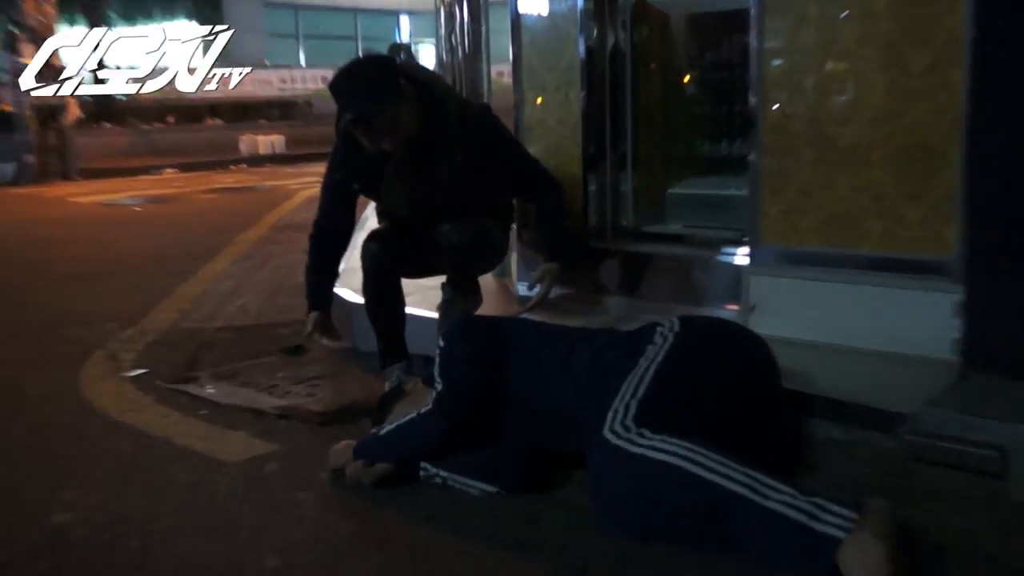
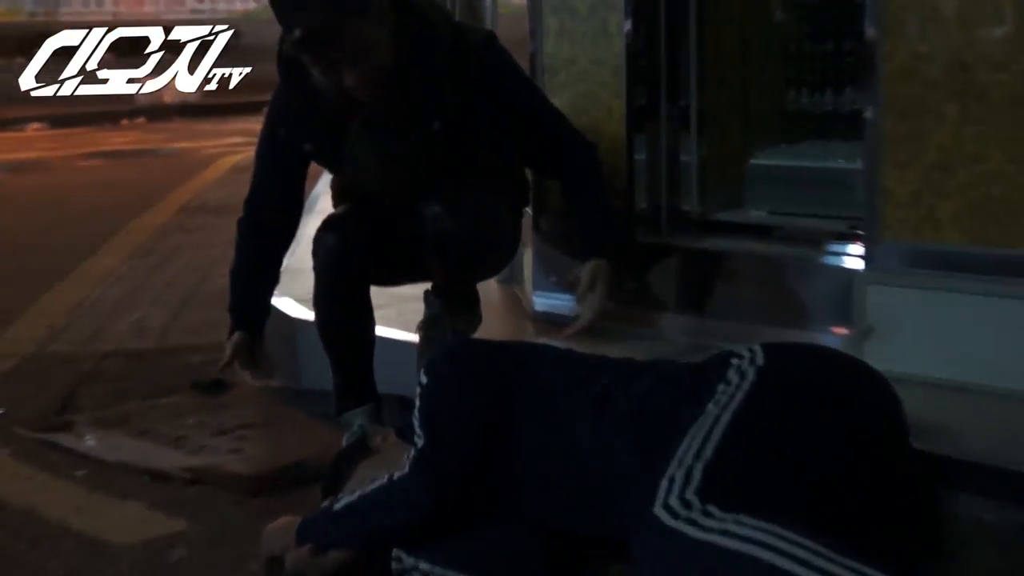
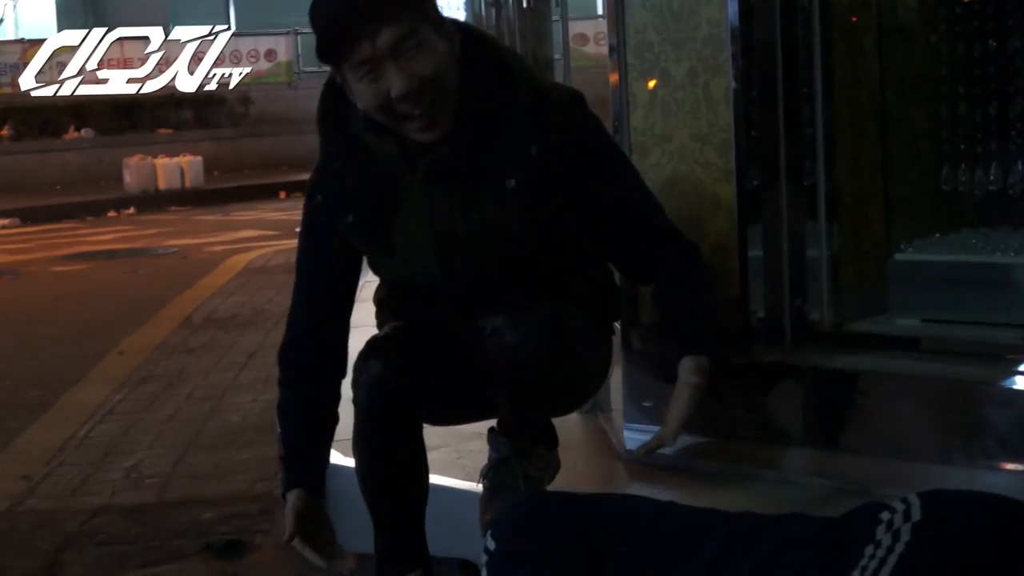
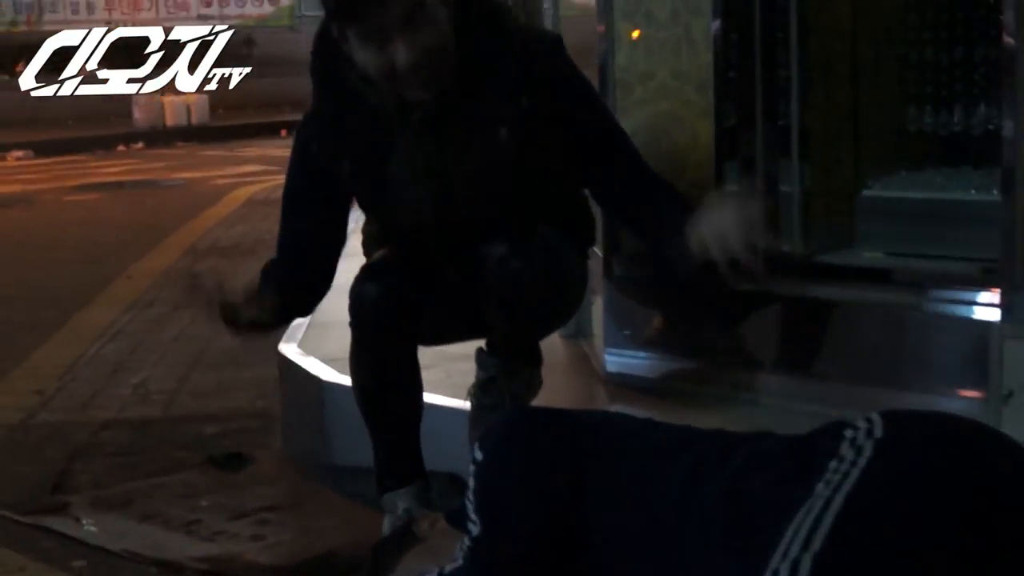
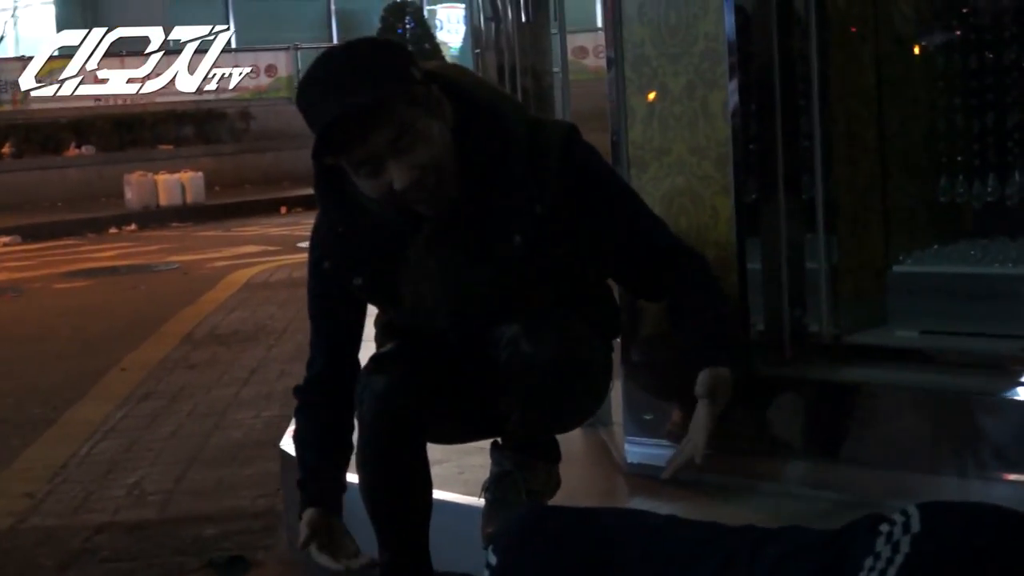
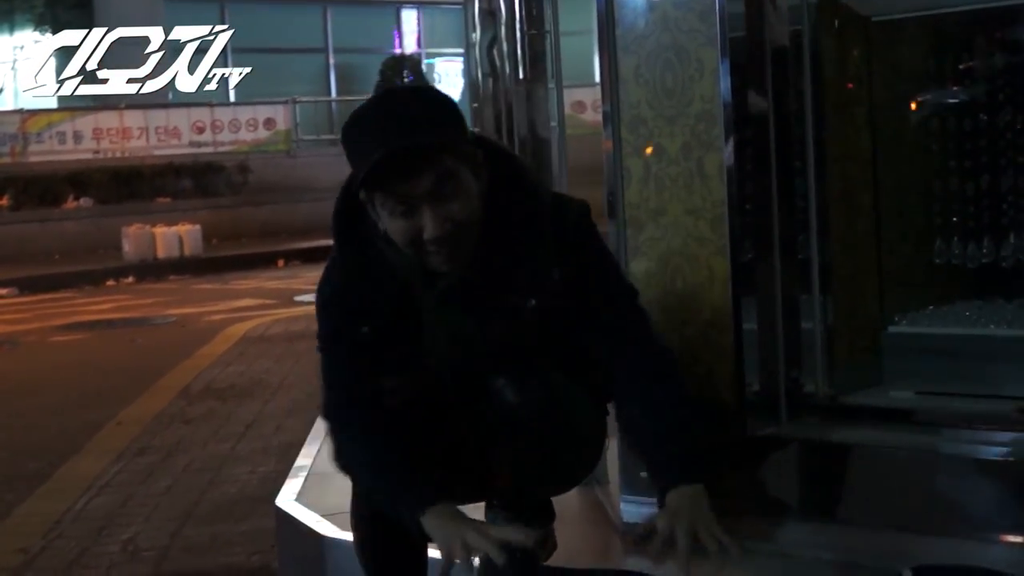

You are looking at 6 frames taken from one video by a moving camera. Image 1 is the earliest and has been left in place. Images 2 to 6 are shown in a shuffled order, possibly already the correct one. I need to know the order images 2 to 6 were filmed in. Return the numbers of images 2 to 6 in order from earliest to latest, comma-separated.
2, 4, 5, 3, 6
